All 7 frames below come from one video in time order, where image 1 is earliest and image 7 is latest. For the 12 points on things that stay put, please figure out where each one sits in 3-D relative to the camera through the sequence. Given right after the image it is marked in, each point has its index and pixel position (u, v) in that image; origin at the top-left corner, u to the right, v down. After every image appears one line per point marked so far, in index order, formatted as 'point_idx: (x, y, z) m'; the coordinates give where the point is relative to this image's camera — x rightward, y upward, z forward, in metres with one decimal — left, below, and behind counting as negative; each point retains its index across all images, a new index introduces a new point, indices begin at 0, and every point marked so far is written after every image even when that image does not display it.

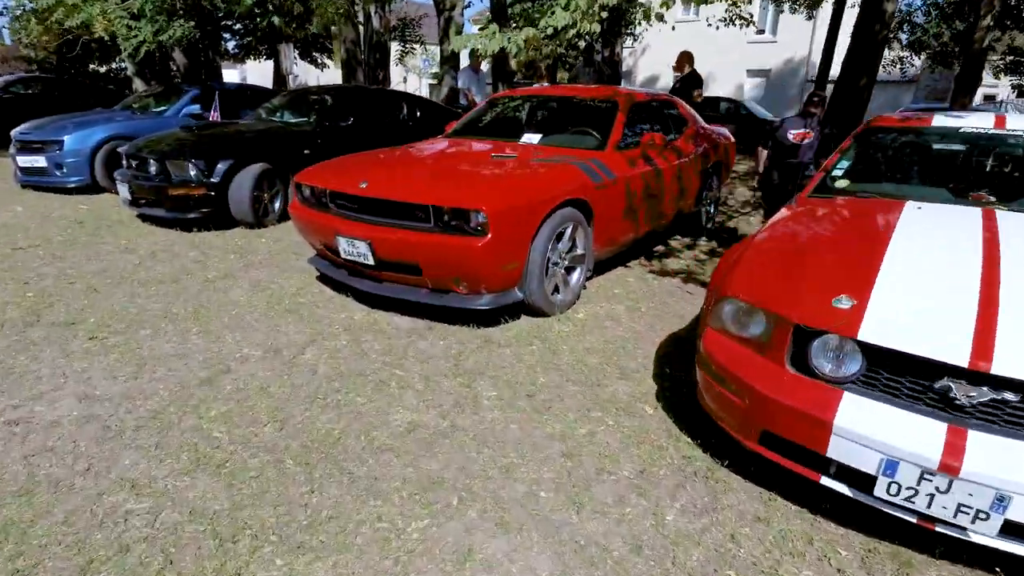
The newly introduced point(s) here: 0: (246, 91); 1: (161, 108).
0: (-4.0, +3.0, +9.4) m
1: (-4.9, +2.6, +8.8) m
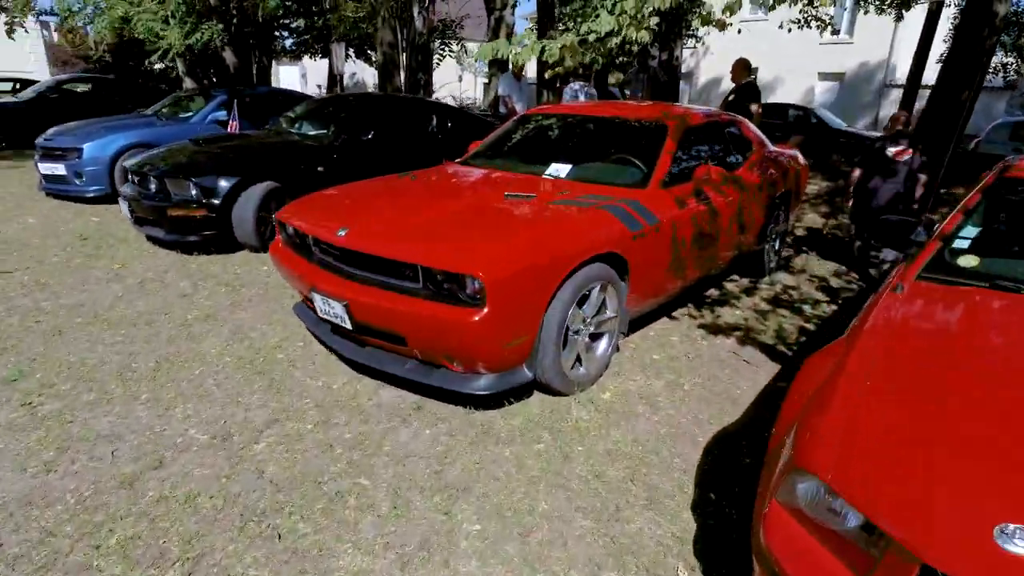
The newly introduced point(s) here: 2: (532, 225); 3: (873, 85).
0: (-3.3, +2.7, +8.9) m
1: (-4.4, +2.4, +8.4) m
2: (+0.1, +0.3, +3.3) m
3: (+10.8, +6.1, +18.6) m
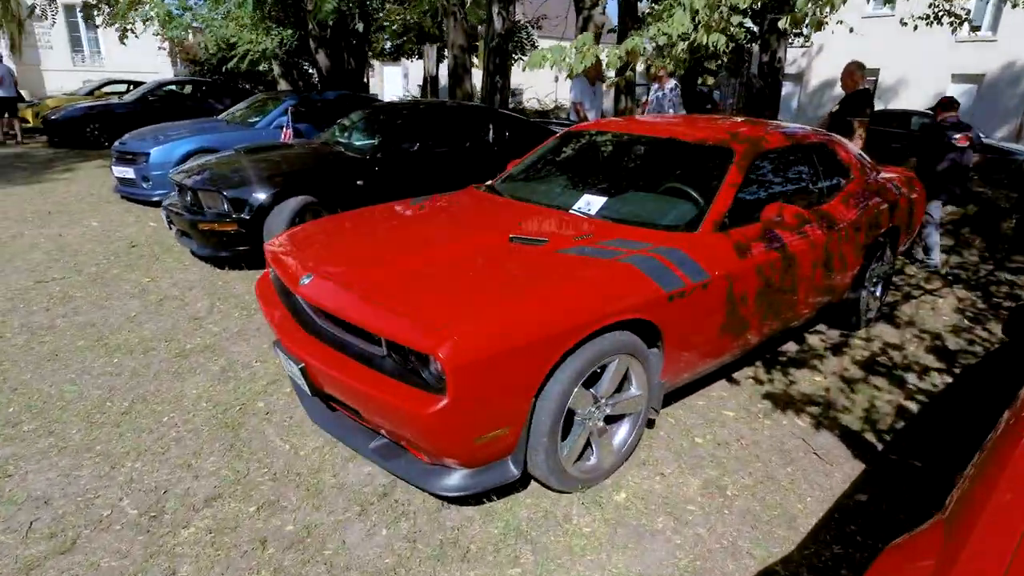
0: (-2.3, +2.6, +8.7) m
1: (-3.4, +2.3, +8.3) m
2: (+0.1, 0.0, +2.6) m
3: (+13.3, +5.2, +16.1) m
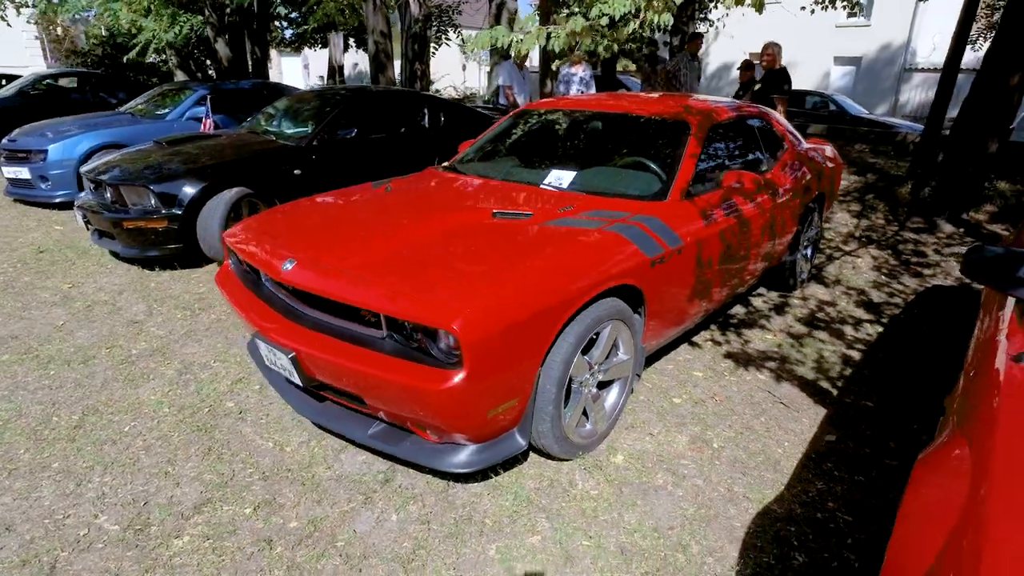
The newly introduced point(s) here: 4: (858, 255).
0: (-3.3, +2.6, +8.2) m
1: (-4.4, +2.2, +7.8) m
2: (+0.1, +0.1, +2.6) m
3: (+11.0, +6.3, +17.7) m
4: (+3.2, +0.3, +5.8) m
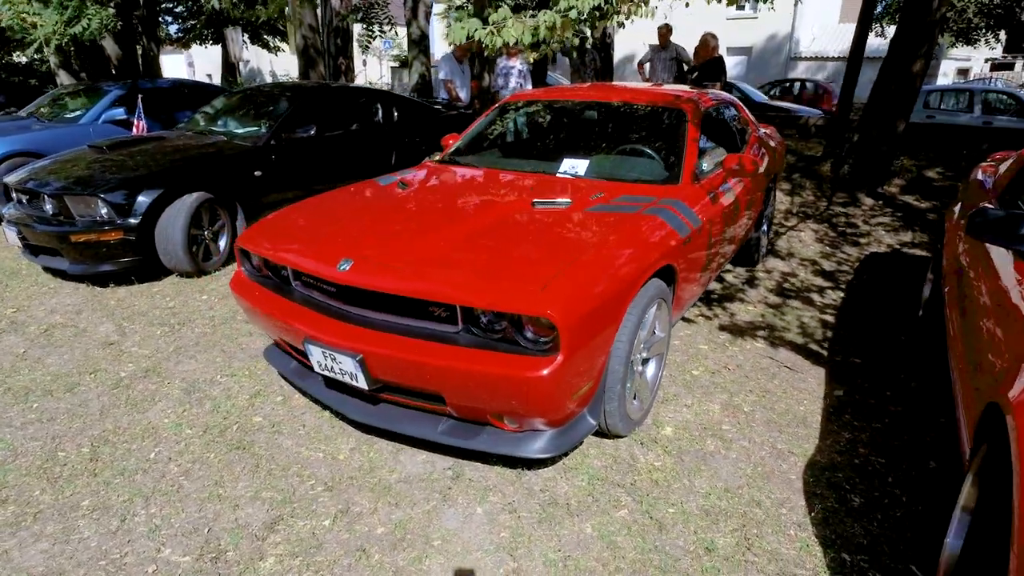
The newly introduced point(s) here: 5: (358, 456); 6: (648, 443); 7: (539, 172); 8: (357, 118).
0: (-4.1, +2.5, +7.7) m
1: (-5.0, +2.0, +7.1) m
2: (+0.3, +0.2, +2.7) m
3: (+8.3, +7.1, +19.1) m
4: (+2.9, +0.6, +6.3) m
5: (-0.7, -0.8, +2.8) m
6: (+0.6, -0.7, +2.9) m
7: (+0.2, +0.7, +3.8) m
8: (-1.6, +1.7, +6.2) m
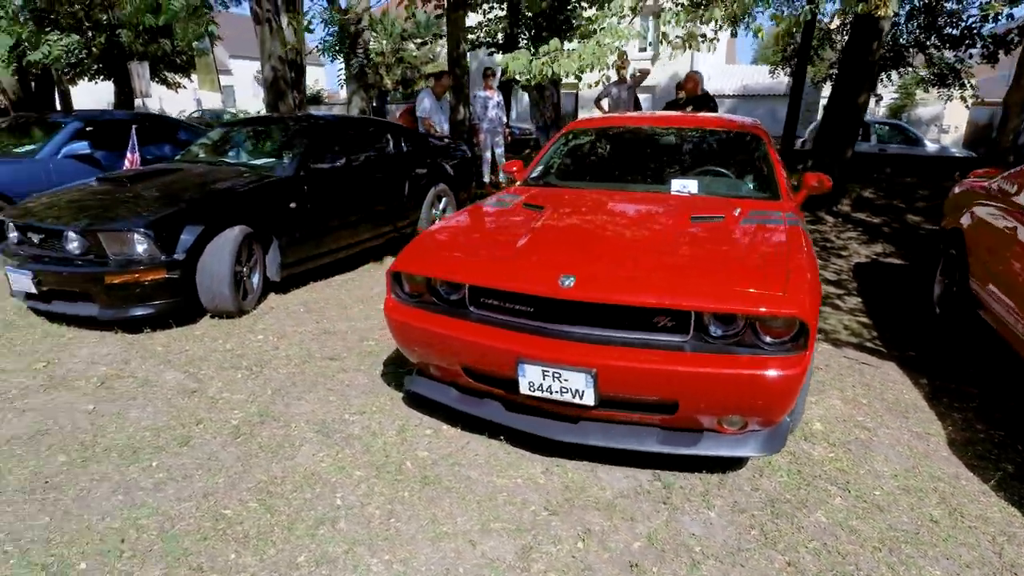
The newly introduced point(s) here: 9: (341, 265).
0: (-4.2, +1.9, +7.1) m
1: (-4.9, +1.4, +6.3) m
2: (+1.1, +0.2, +2.9) m
3: (+5.7, +6.5, +20.8) m
4: (+3.1, +0.5, +6.9) m
5: (+0.2, -0.8, +2.7) m
6: (+1.5, -0.7, +3.1) m
7: (+0.8, +0.6, +3.9) m
8: (-1.4, +1.4, +6.1) m
9: (-1.7, +0.2, +6.1) m
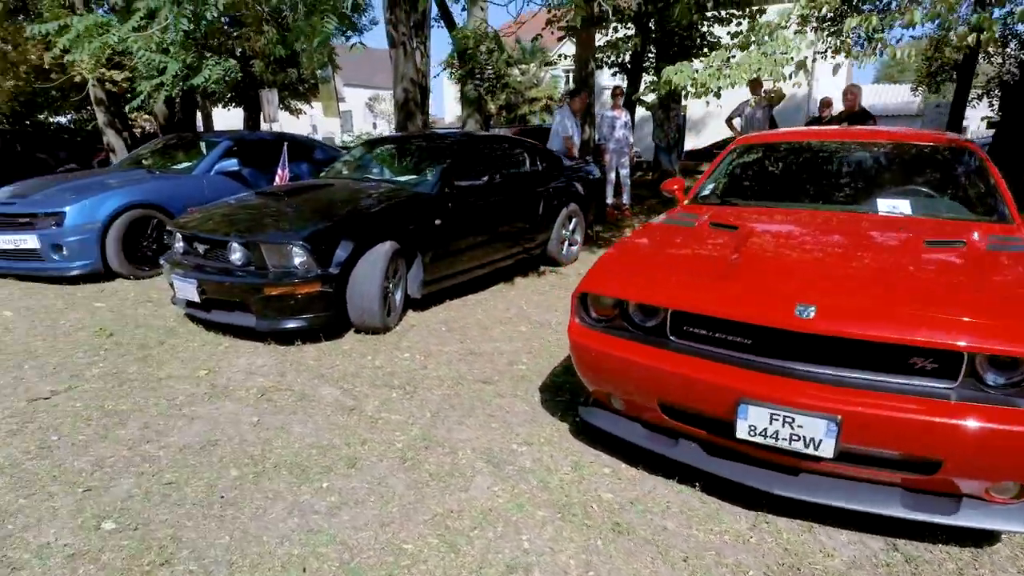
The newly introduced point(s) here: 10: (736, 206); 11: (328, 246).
0: (-2.7, +1.8, +7.4) m
1: (-3.5, +1.3, +6.7) m
2: (+1.9, 0.0, +2.4) m
3: (+9.2, +5.5, +19.7) m
4: (+4.4, +0.1, +6.2) m
5: (+1.0, -0.9, +2.3) m
6: (+2.3, -0.9, +2.5) m
7: (+1.8, +0.4, +3.5) m
8: (-0.1, +1.2, +6.0) m
9: (-0.4, 0.0, +6.0) m
10: (+1.3, +0.5, +3.8) m
11: (-1.3, +0.3, +4.2) m
